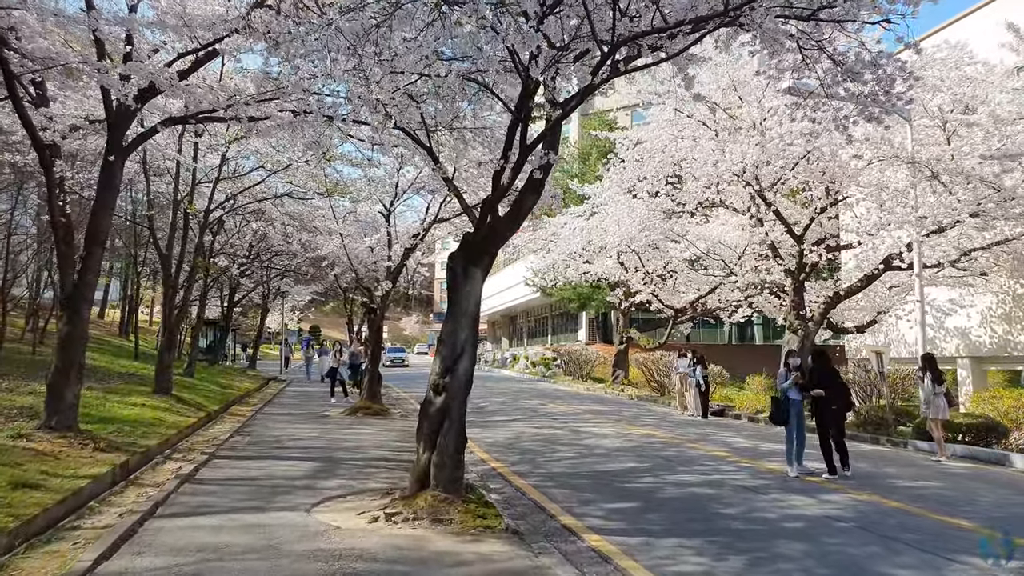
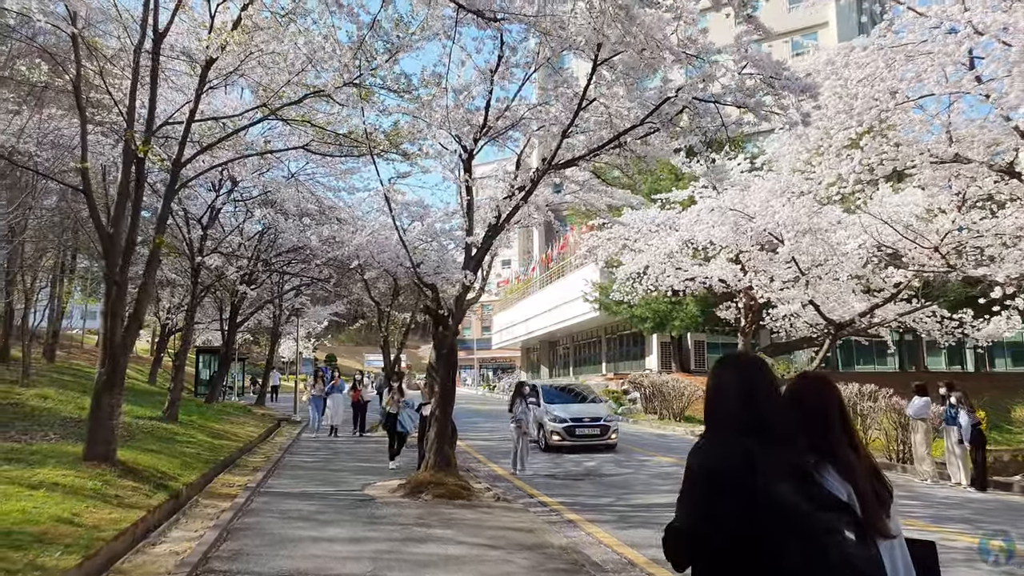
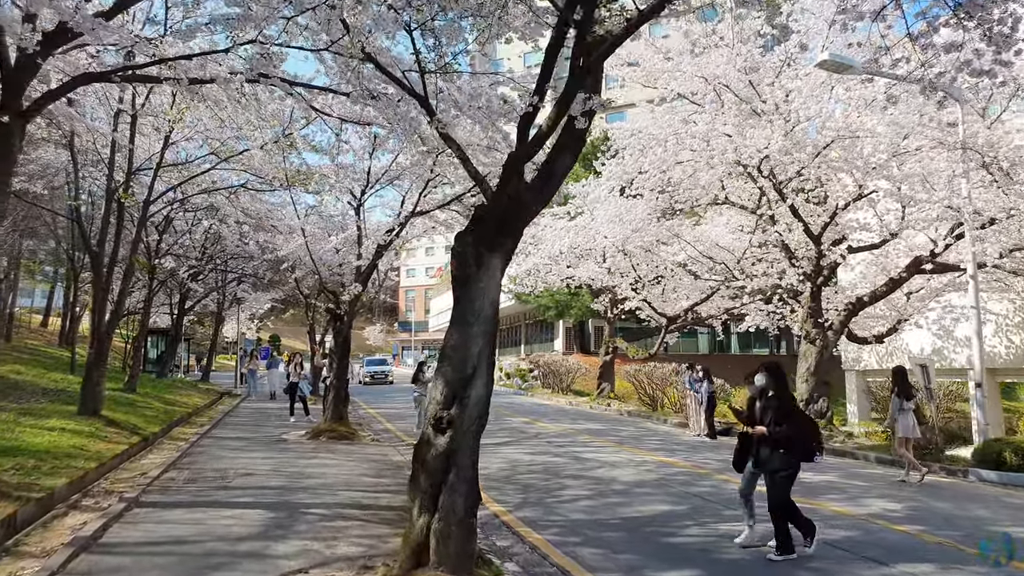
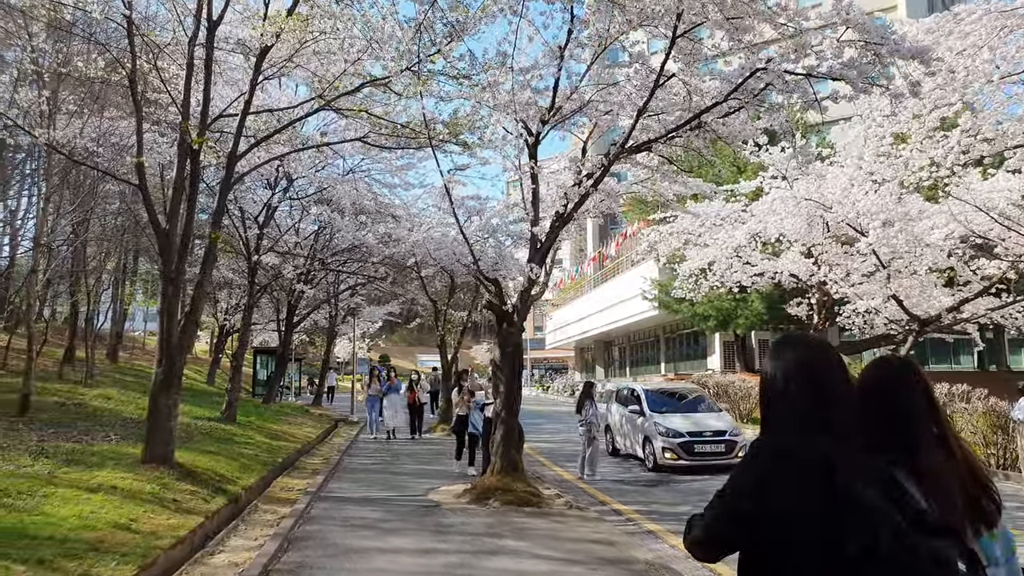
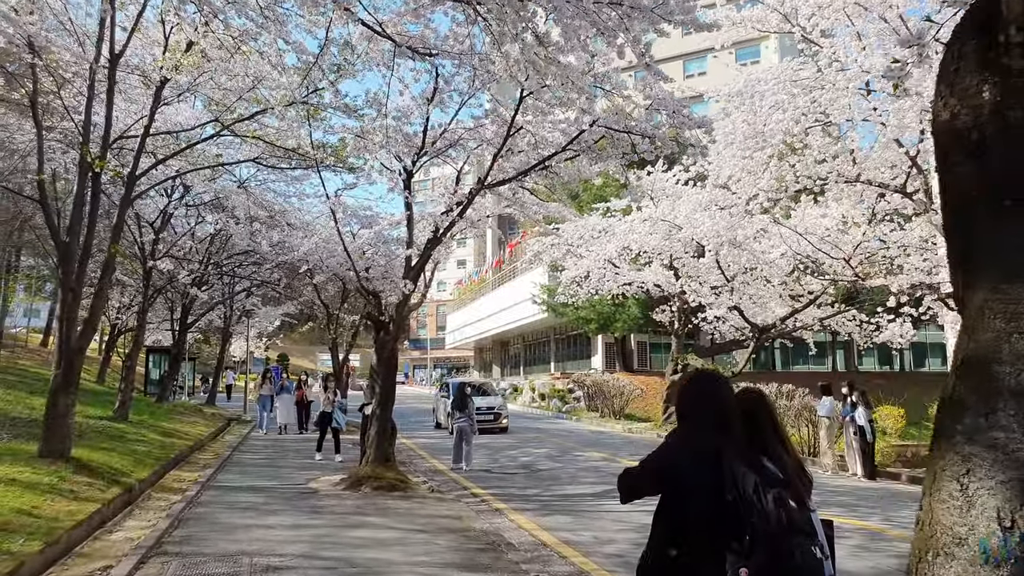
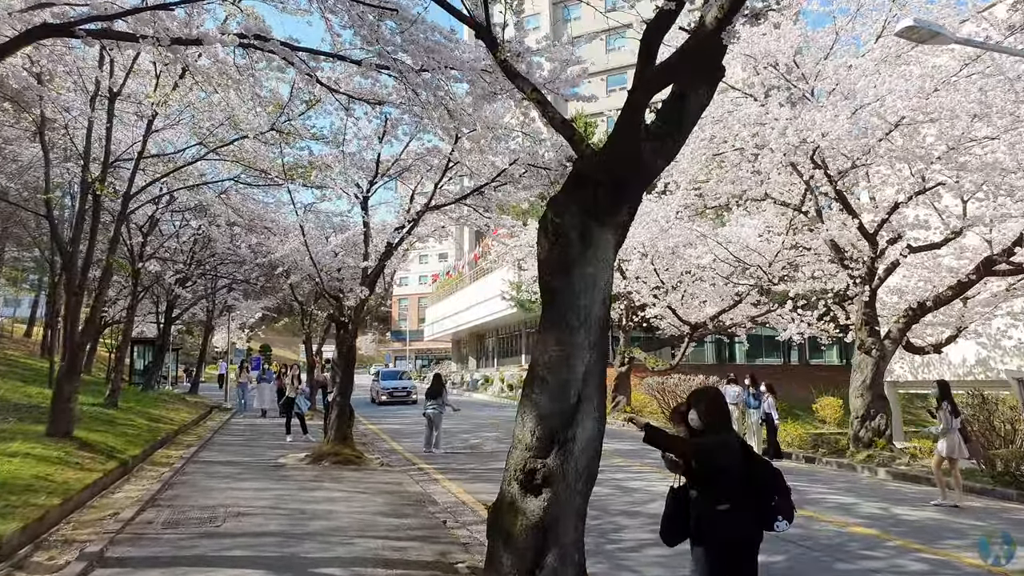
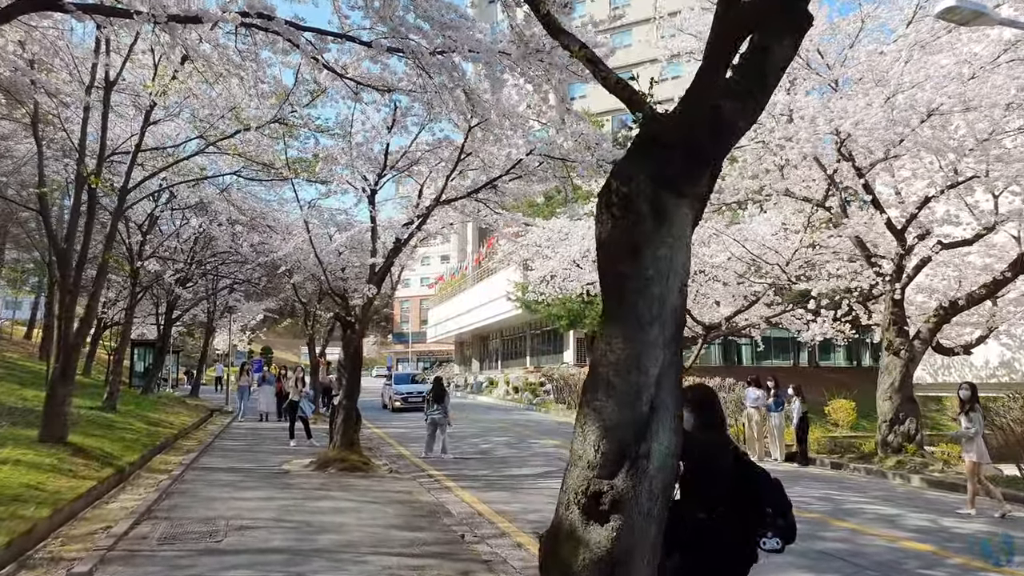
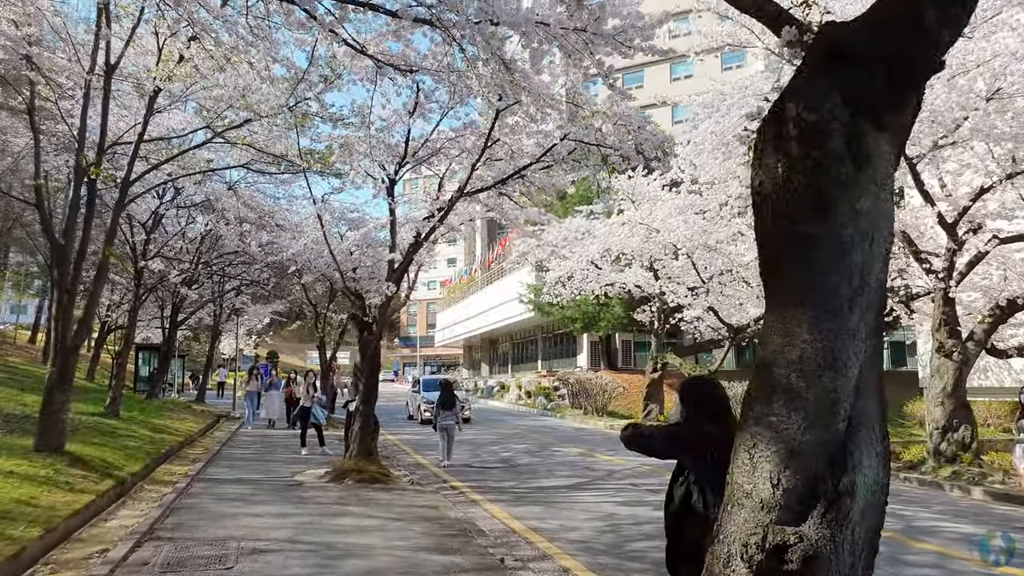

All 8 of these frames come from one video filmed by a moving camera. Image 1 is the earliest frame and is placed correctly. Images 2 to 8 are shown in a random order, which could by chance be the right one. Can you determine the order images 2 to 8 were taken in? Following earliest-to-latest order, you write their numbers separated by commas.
3, 6, 7, 8, 5, 2, 4
